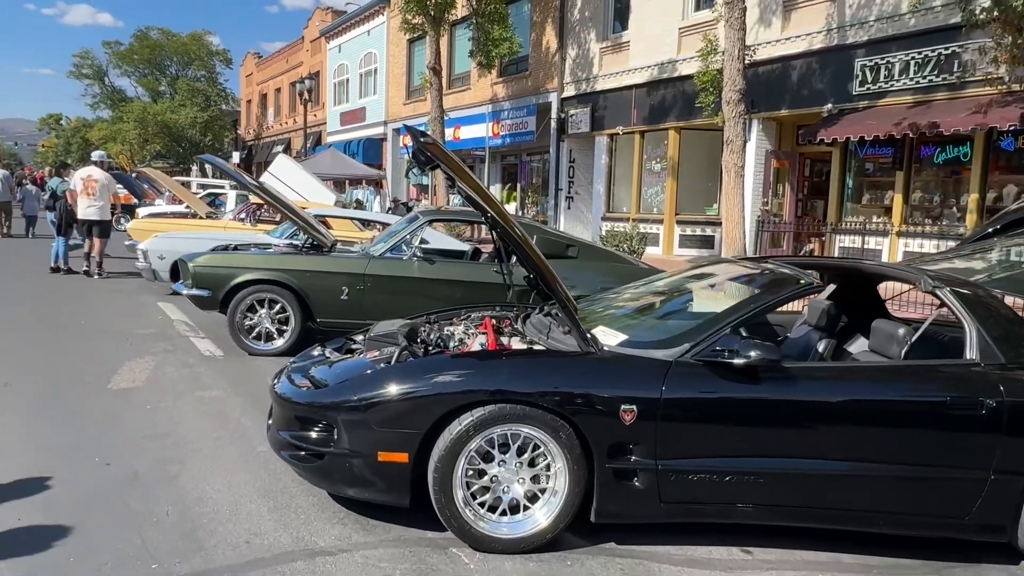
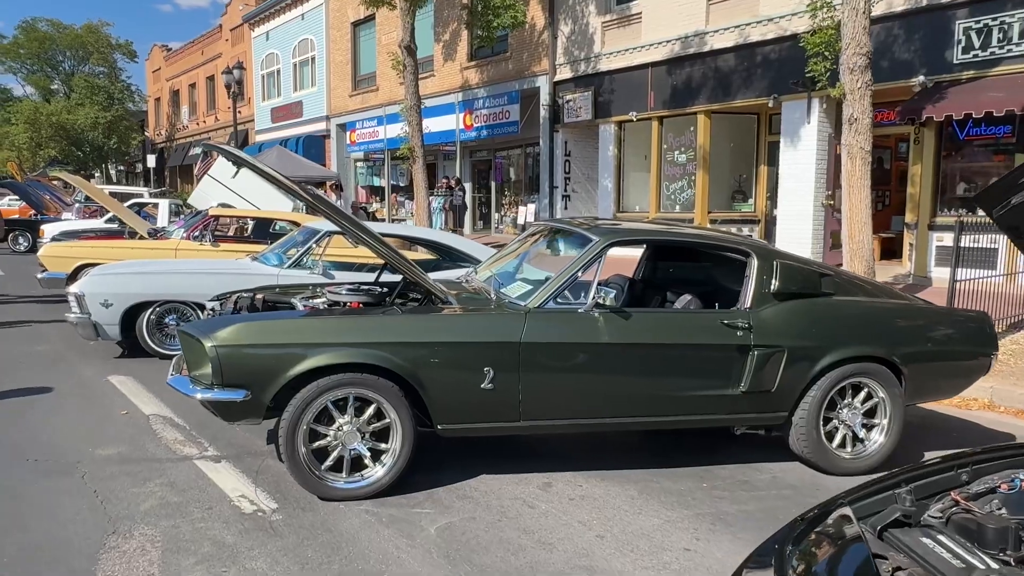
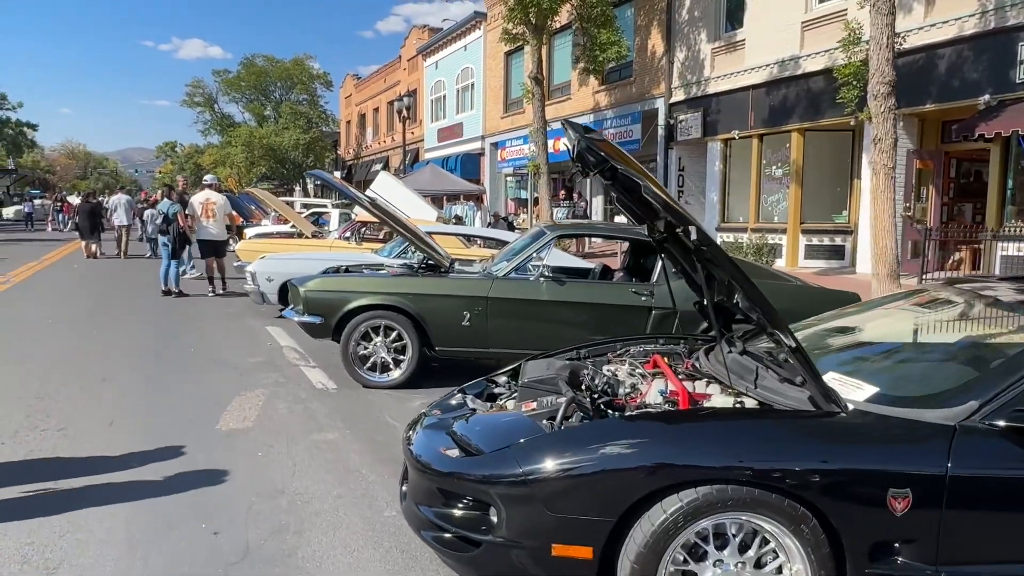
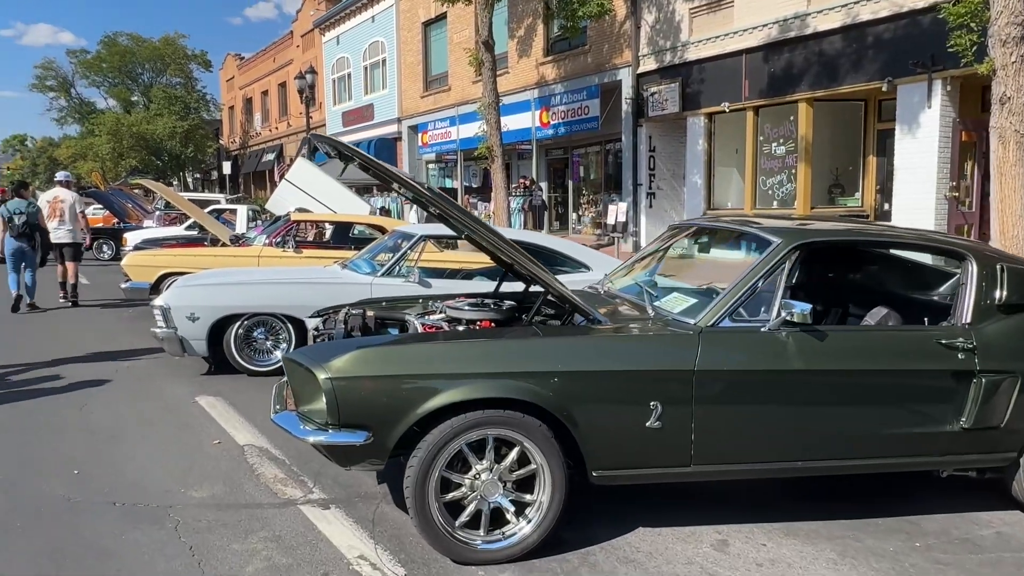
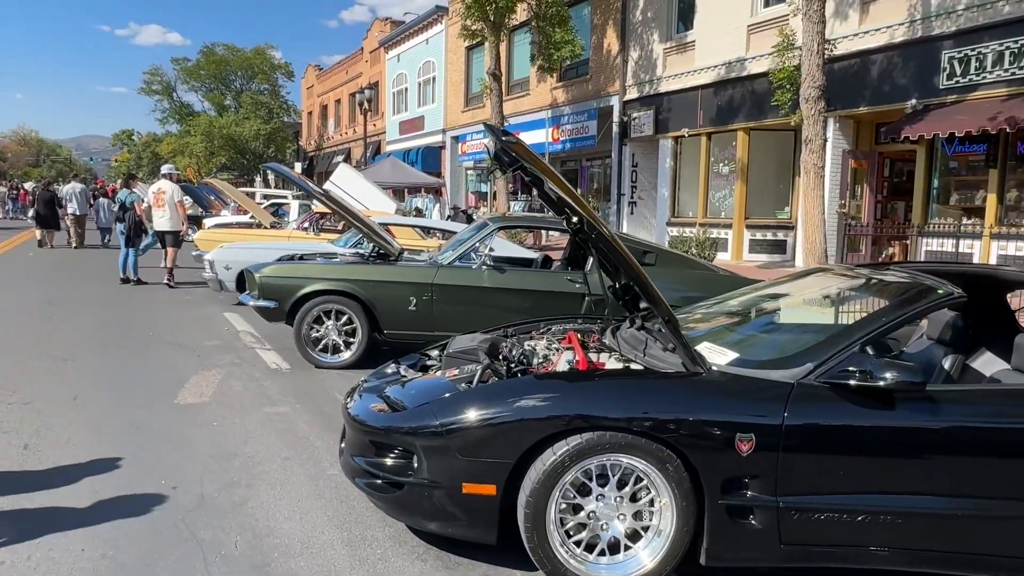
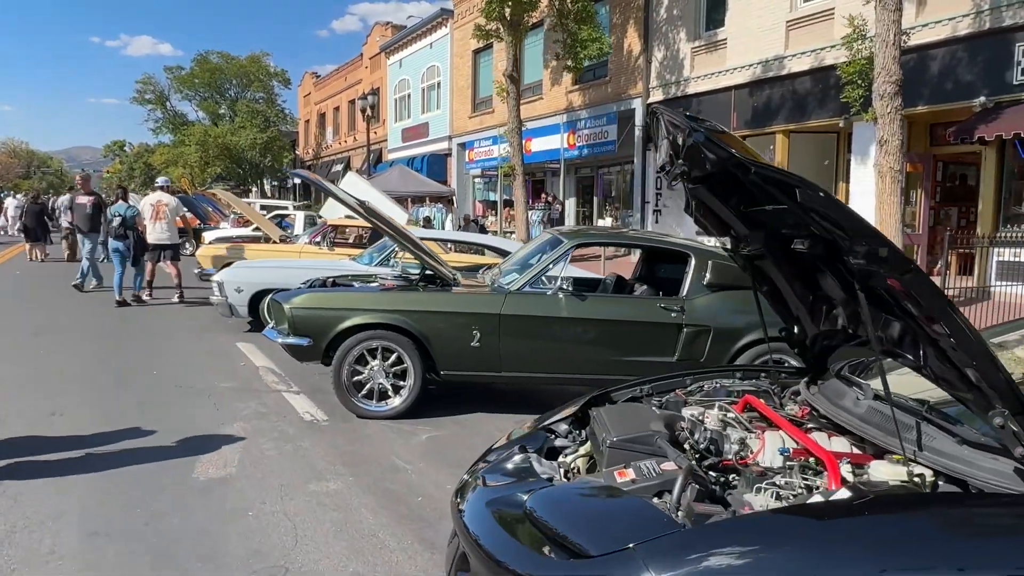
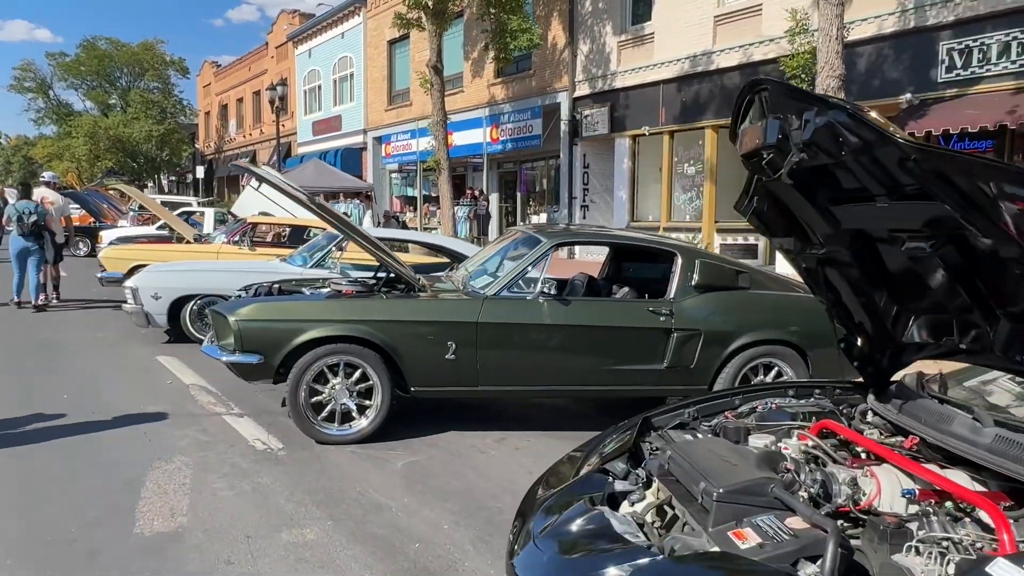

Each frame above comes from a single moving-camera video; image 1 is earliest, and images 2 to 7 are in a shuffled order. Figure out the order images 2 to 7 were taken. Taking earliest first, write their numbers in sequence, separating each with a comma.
5, 3, 6, 7, 2, 4
